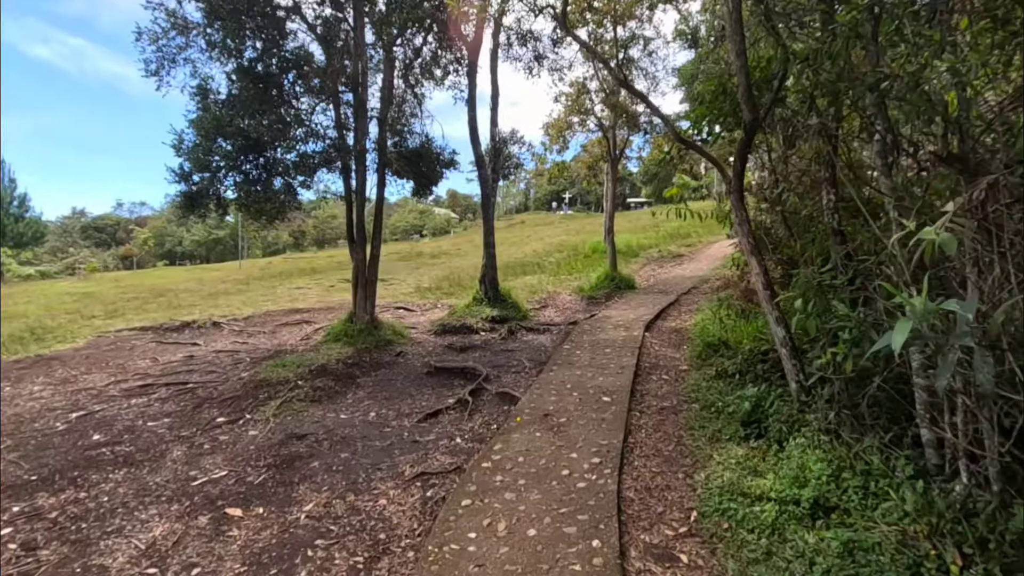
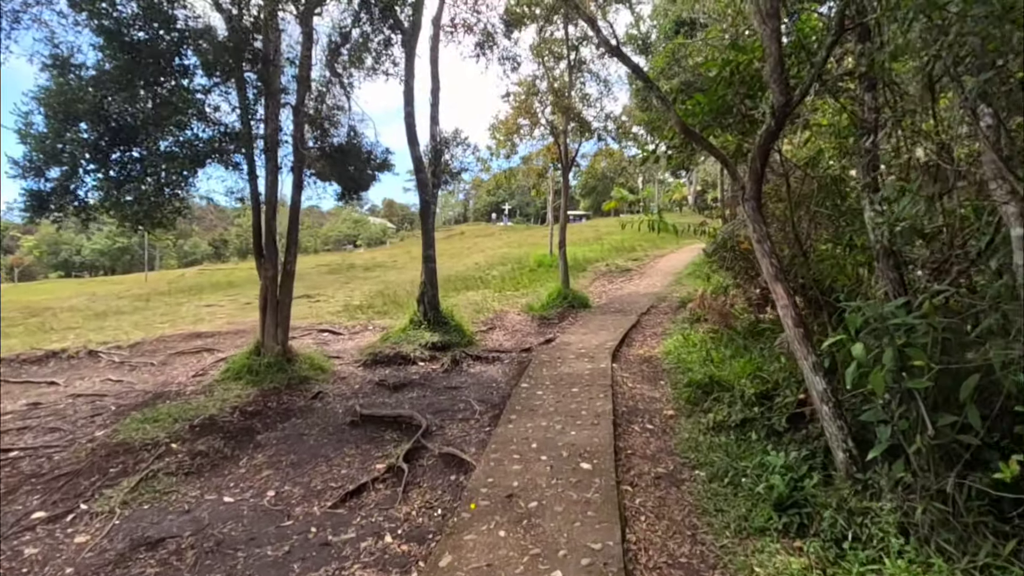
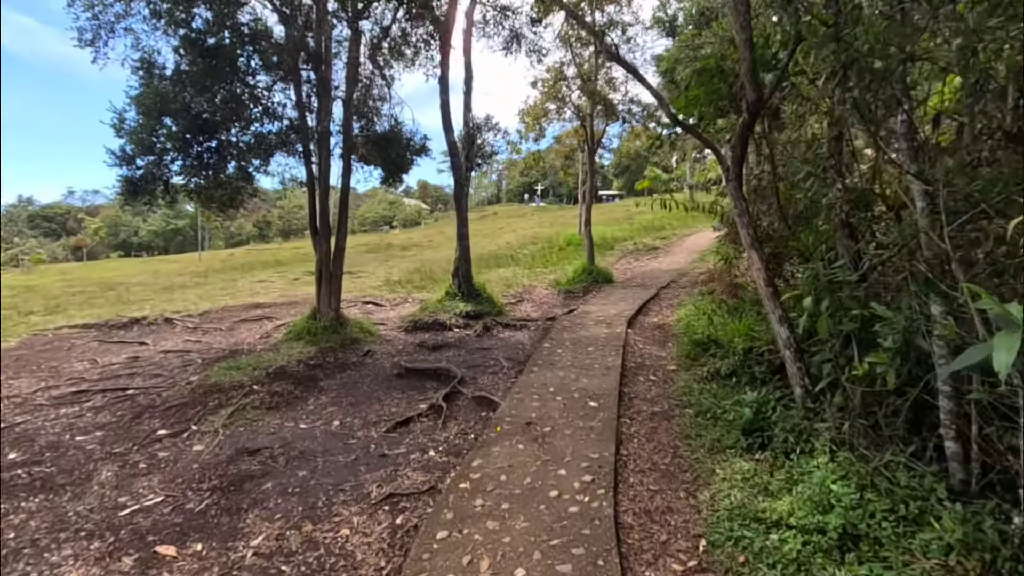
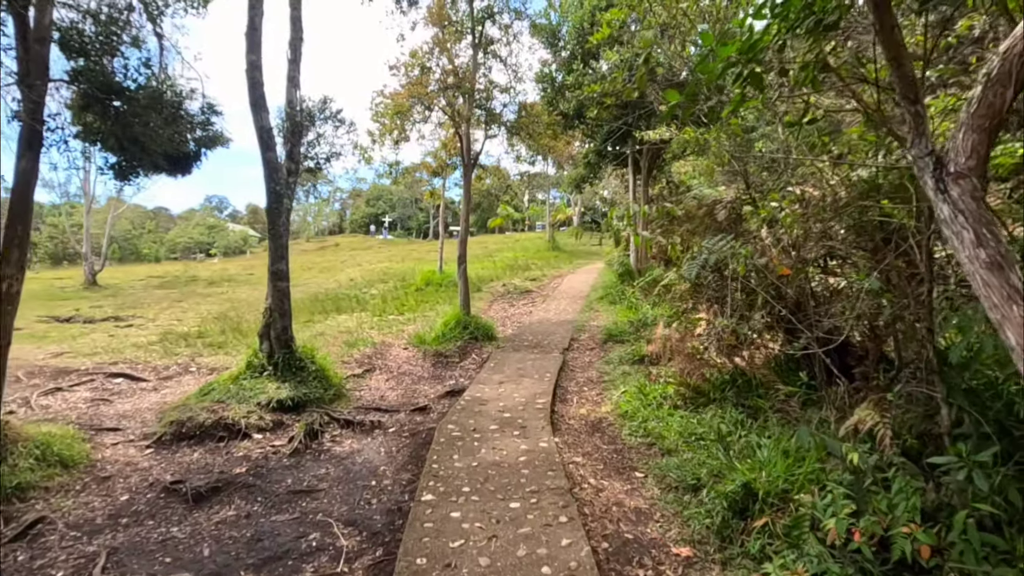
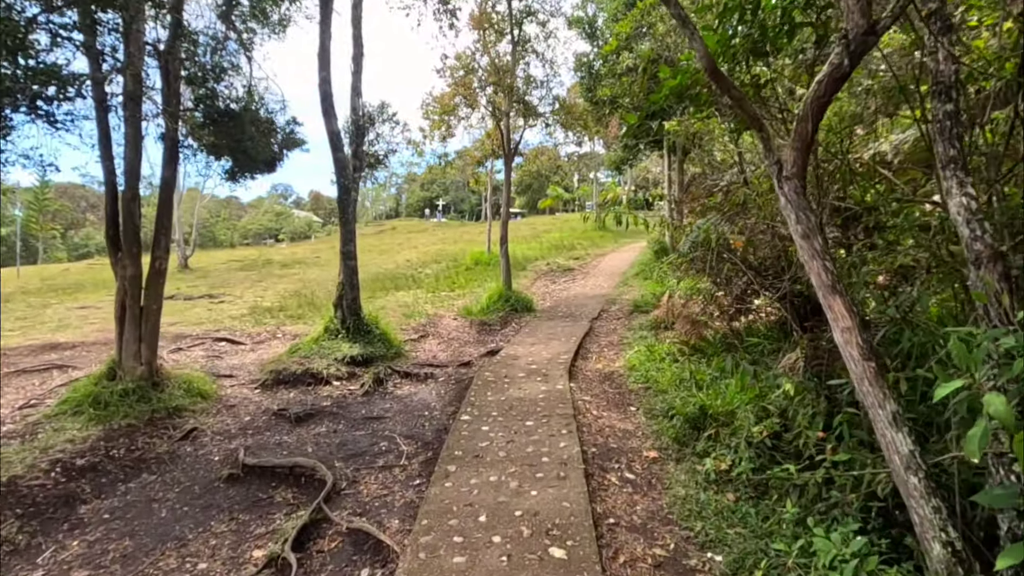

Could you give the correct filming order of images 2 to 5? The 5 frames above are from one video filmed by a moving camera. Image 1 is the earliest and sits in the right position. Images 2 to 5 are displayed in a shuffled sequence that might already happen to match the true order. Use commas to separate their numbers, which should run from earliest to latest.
3, 2, 5, 4
